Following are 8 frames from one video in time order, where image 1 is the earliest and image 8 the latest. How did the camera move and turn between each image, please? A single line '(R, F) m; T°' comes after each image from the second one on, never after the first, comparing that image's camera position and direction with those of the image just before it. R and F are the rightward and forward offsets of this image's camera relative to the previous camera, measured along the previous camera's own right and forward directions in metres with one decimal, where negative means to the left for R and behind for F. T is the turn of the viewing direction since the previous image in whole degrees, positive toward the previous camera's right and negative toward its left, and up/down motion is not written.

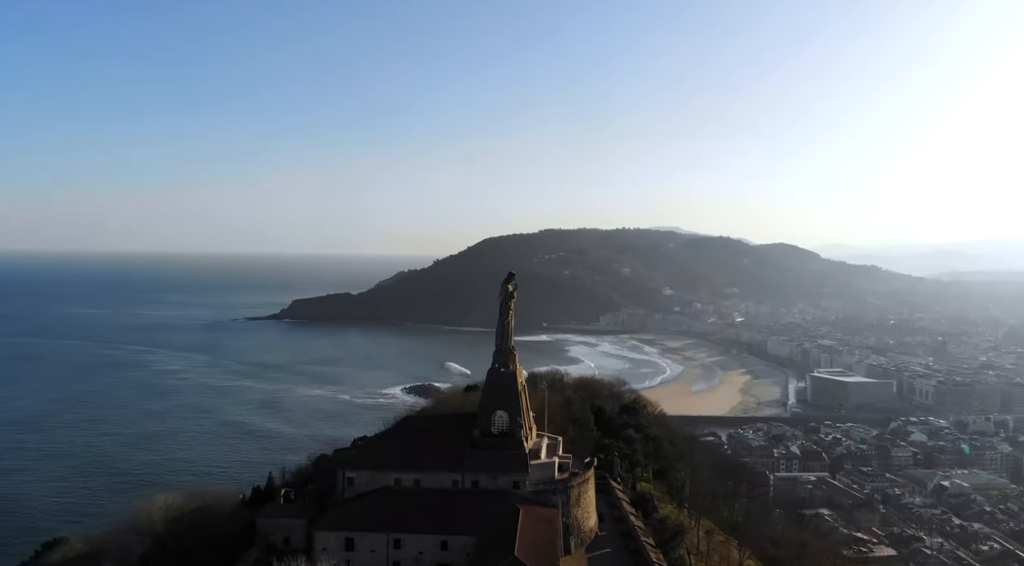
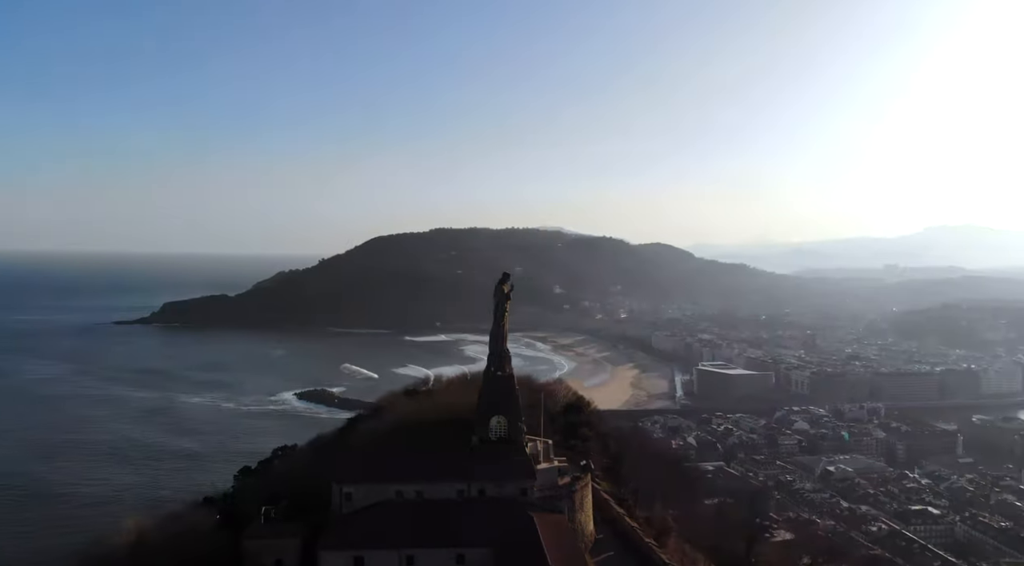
(-1.5, +0.4) m; +9°
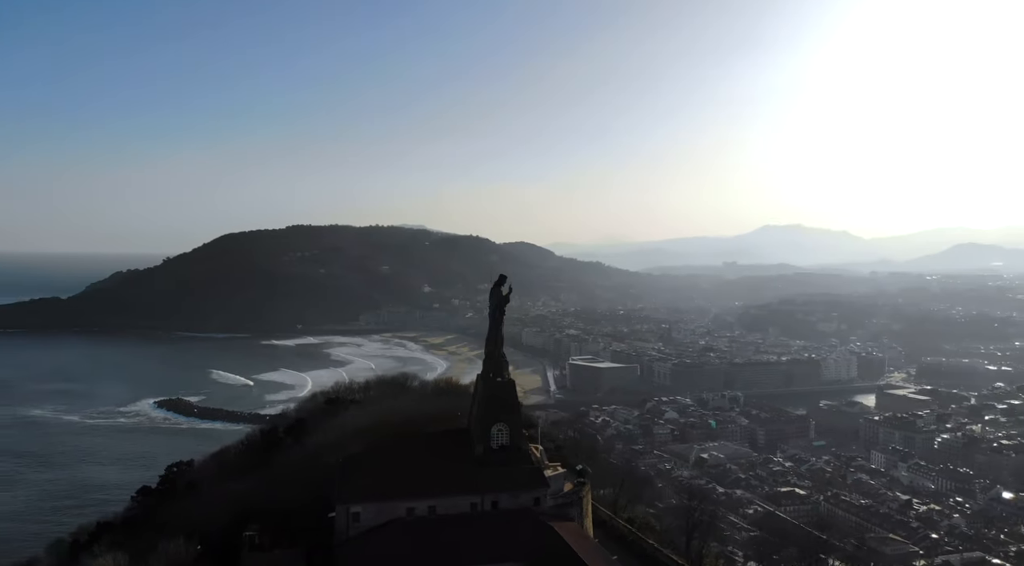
(-1.8, +0.5) m; +11°
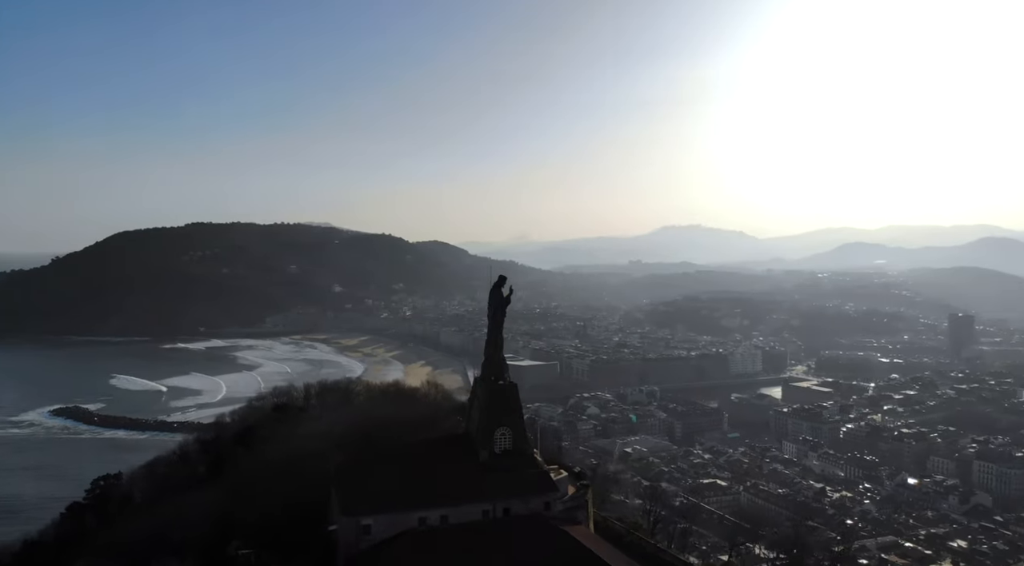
(-1.1, +0.3) m; +7°
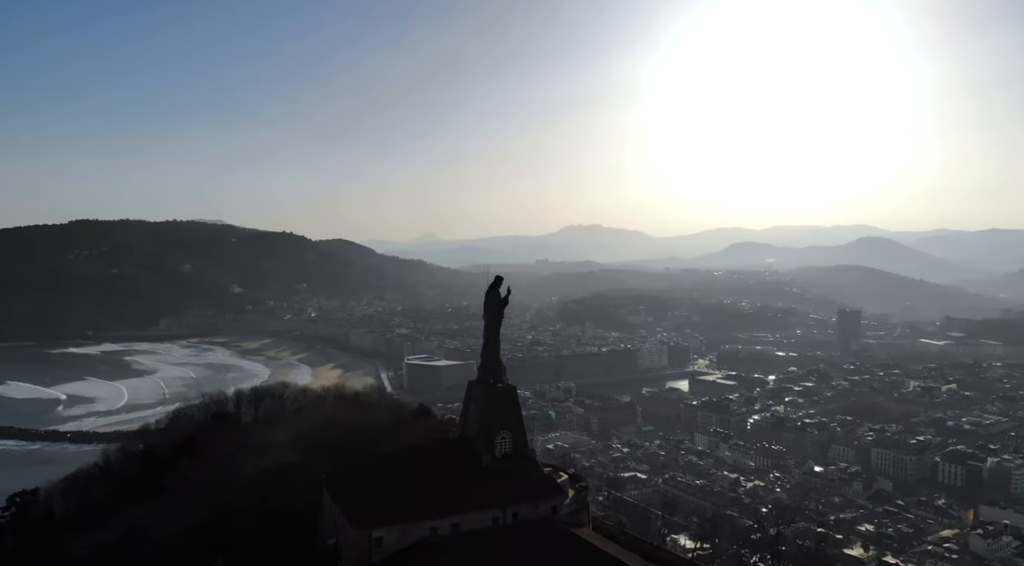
(-1.1, +0.2) m; +7°
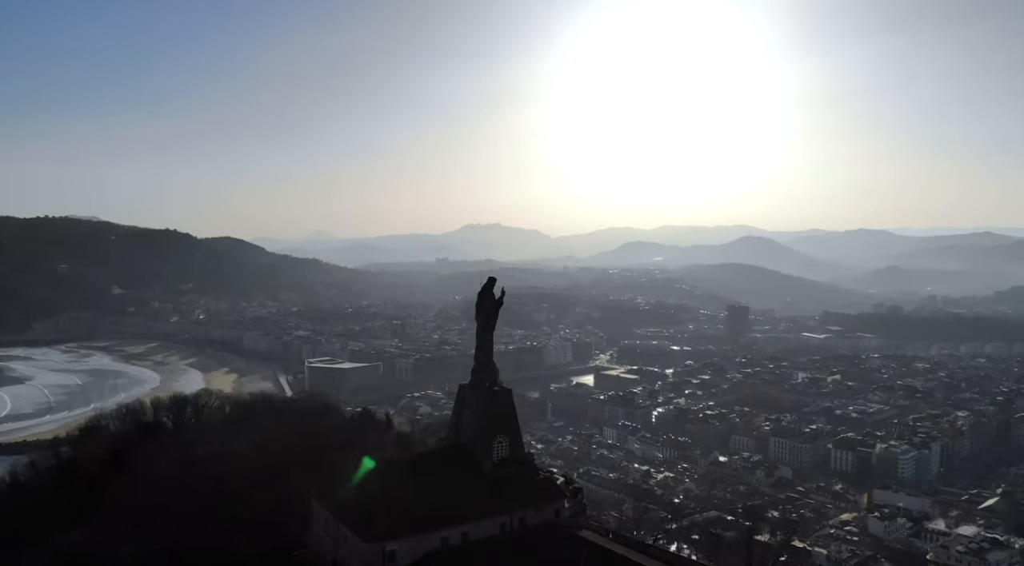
(-1.2, +0.3) m; +8°
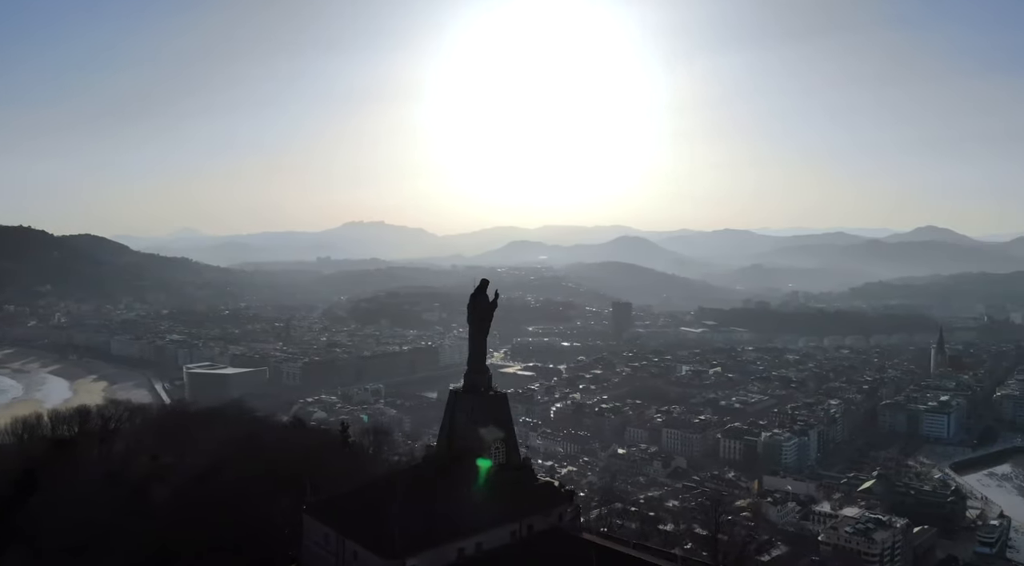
(-1.3, +0.3) m; +9°
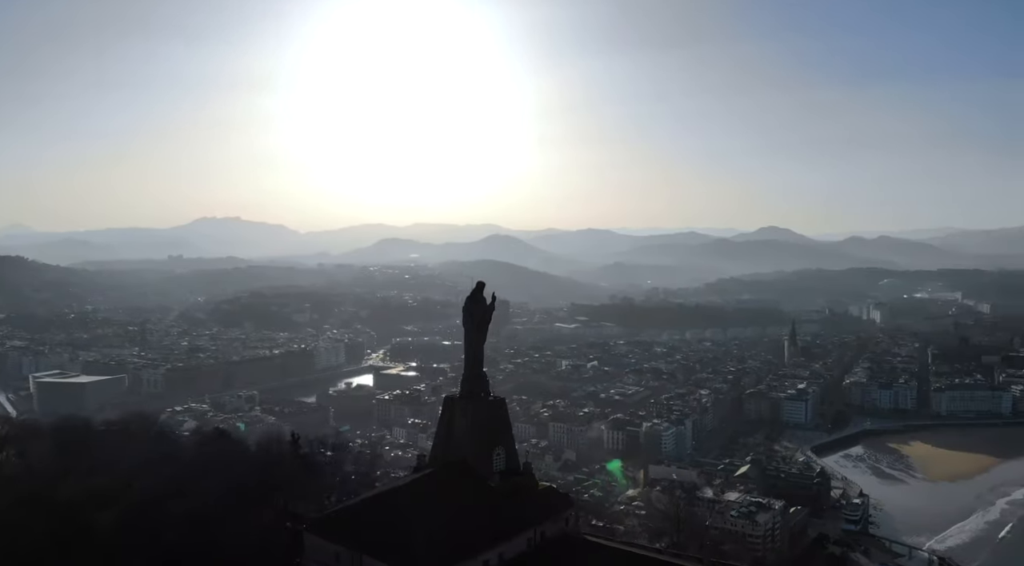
(-1.5, +0.2) m; +10°
